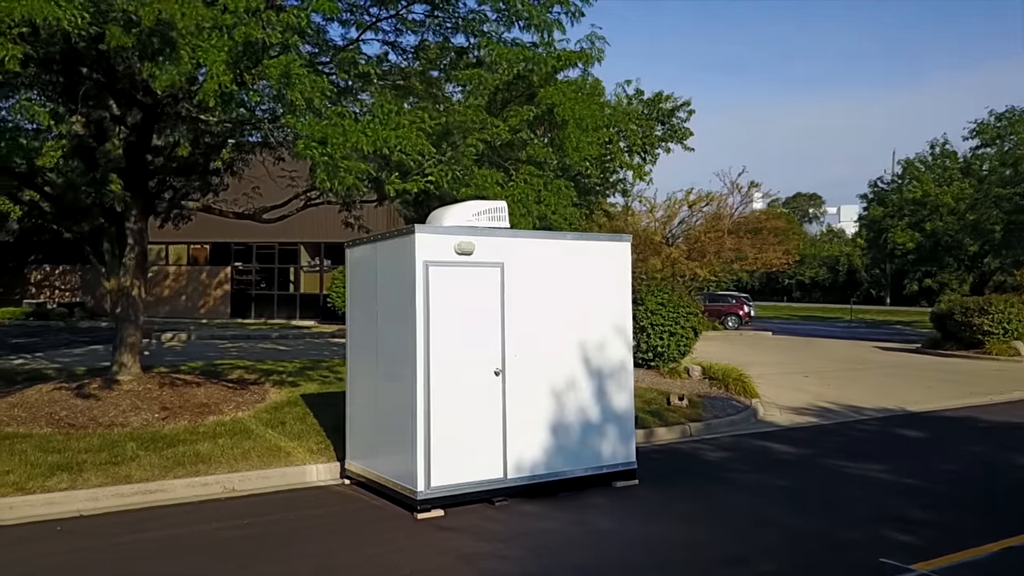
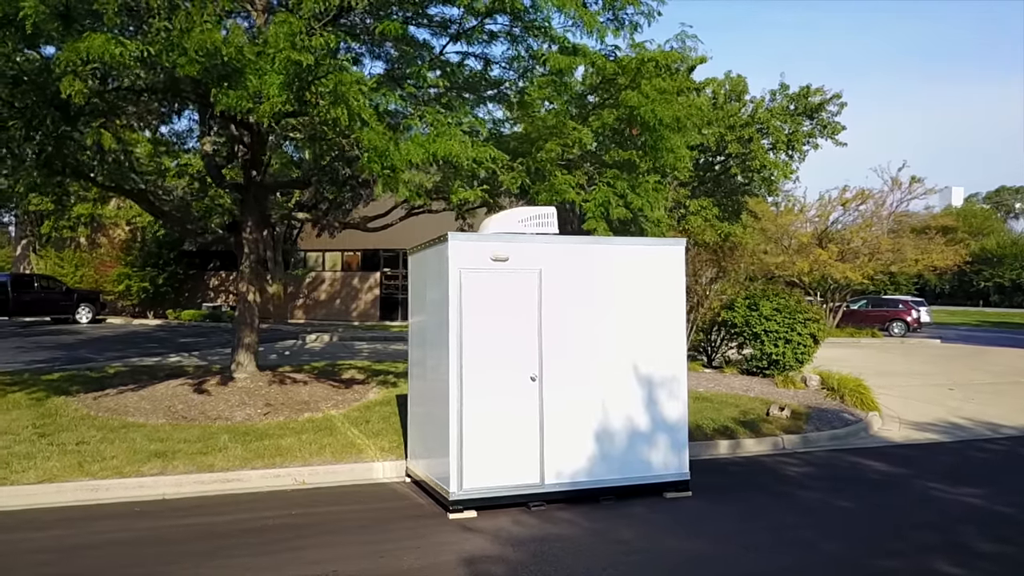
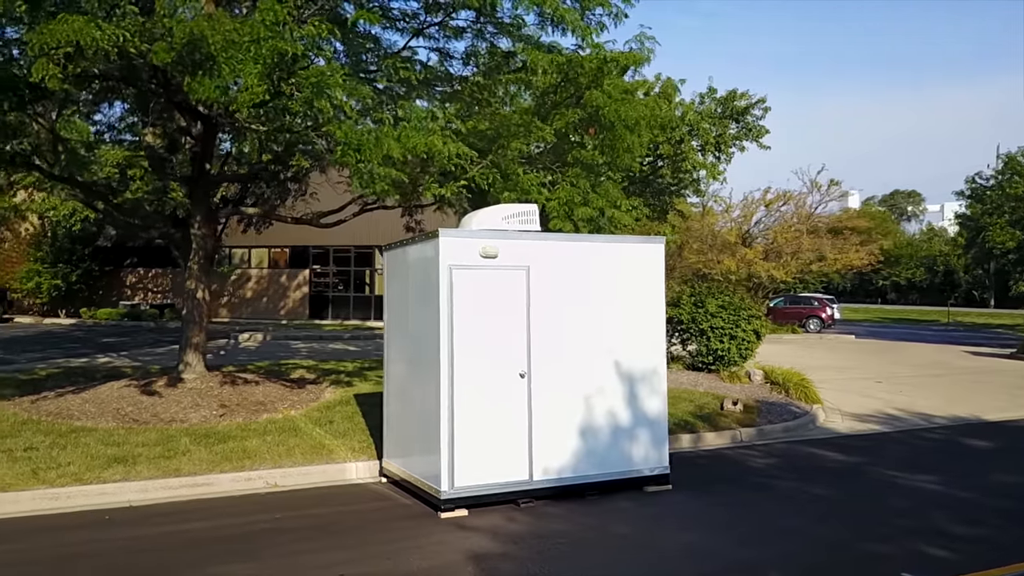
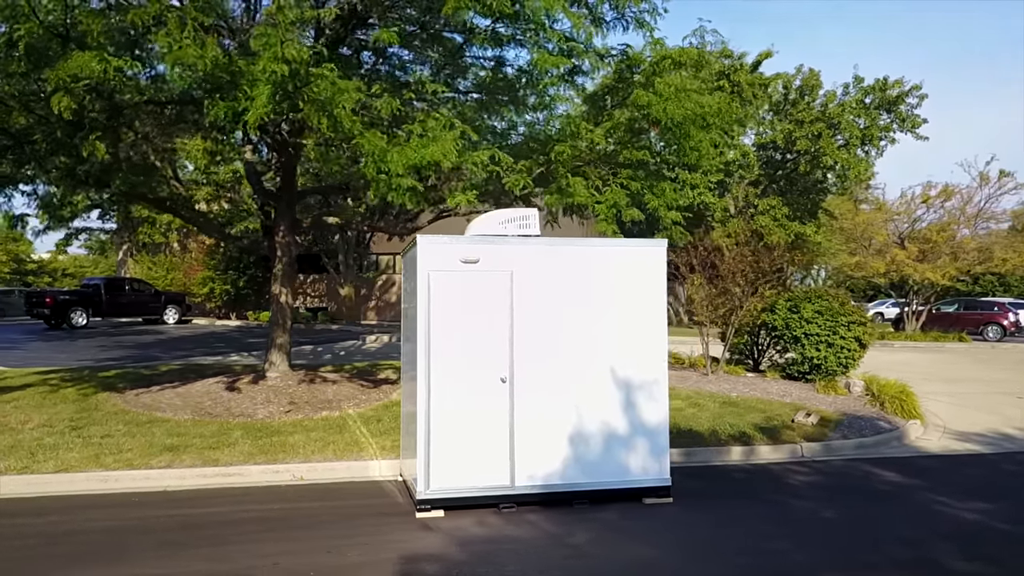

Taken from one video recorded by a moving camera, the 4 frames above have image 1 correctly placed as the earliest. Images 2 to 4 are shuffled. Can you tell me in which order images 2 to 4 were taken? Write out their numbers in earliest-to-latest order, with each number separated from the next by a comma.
3, 2, 4
